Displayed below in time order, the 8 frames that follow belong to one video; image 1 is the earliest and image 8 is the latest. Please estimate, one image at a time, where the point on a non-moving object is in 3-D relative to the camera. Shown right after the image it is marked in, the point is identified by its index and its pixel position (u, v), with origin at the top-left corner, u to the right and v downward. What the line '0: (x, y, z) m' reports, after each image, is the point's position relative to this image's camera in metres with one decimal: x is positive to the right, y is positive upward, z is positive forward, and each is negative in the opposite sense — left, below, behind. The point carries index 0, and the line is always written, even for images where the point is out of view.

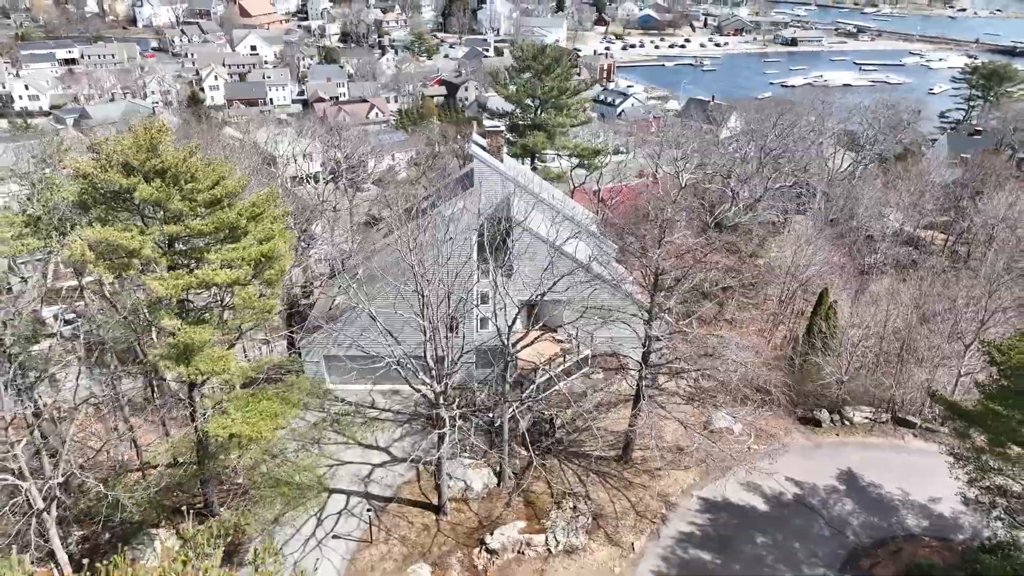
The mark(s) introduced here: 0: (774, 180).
0: (+6.7, +2.7, +17.8) m
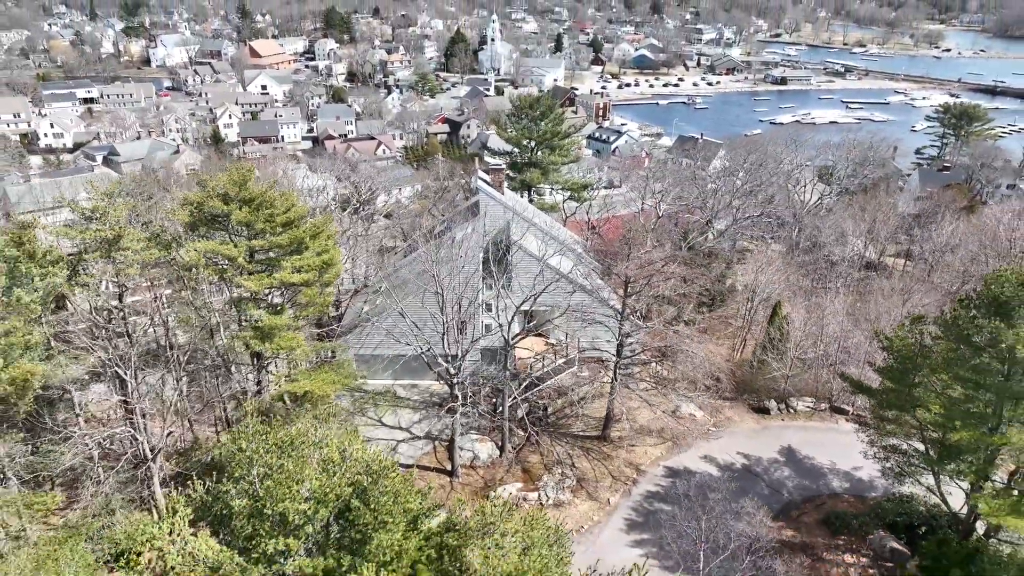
0: (+6.7, +2.2, +19.9) m
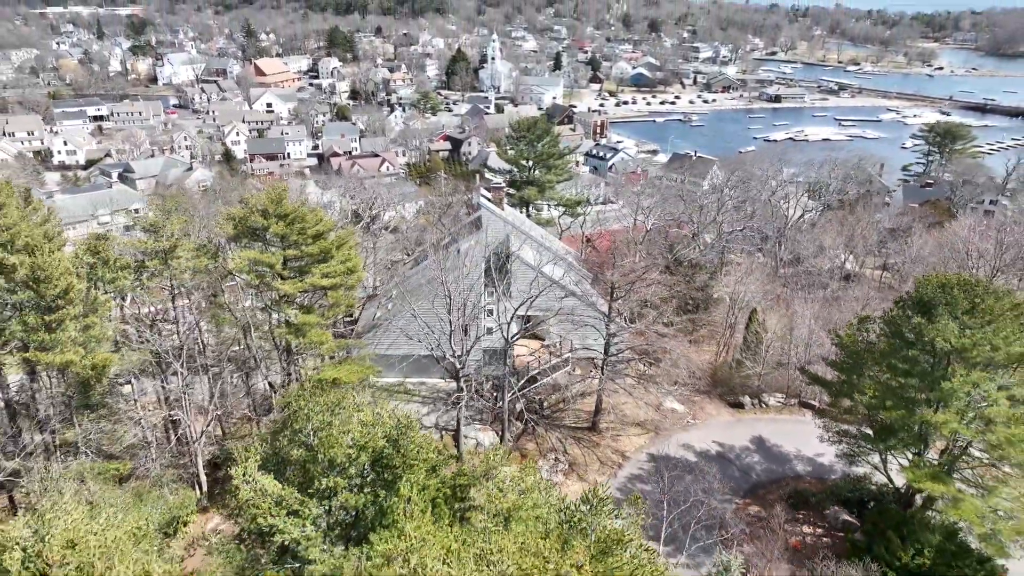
0: (+6.7, +1.9, +21.3) m
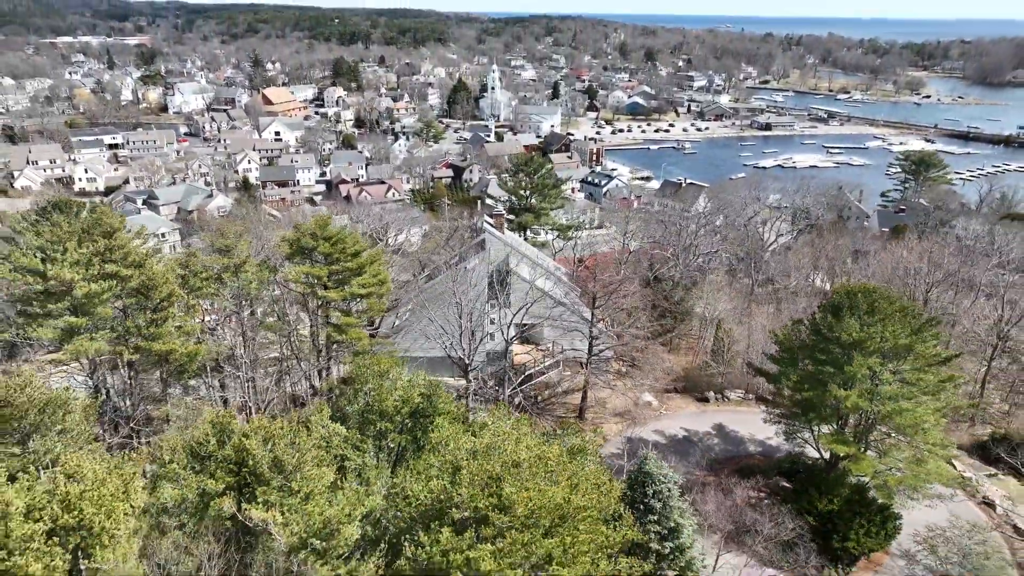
0: (+6.6, +1.3, +23.6) m
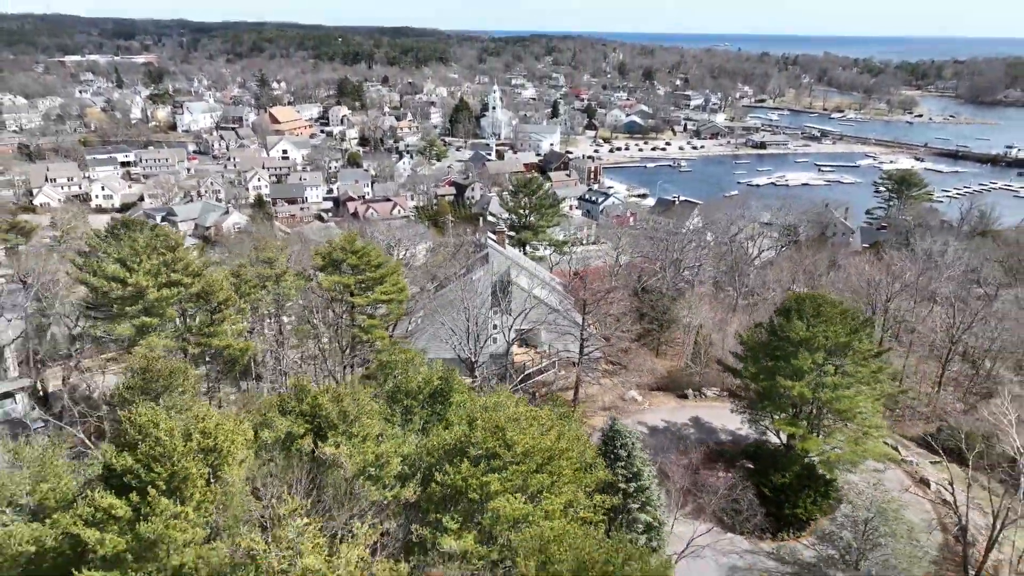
0: (+6.7, +0.9, +25.5) m
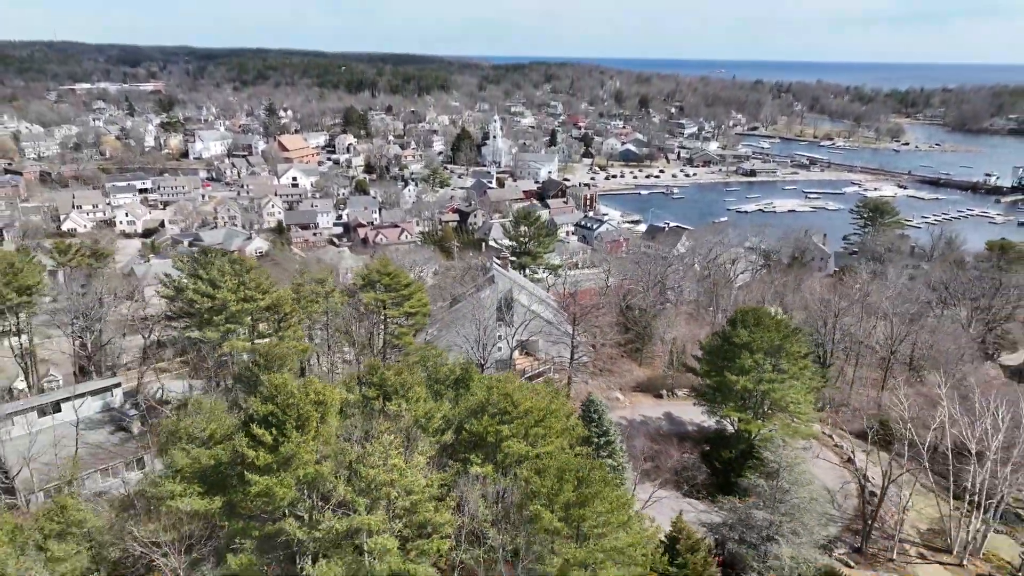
0: (+6.7, +0.2, +28.7) m
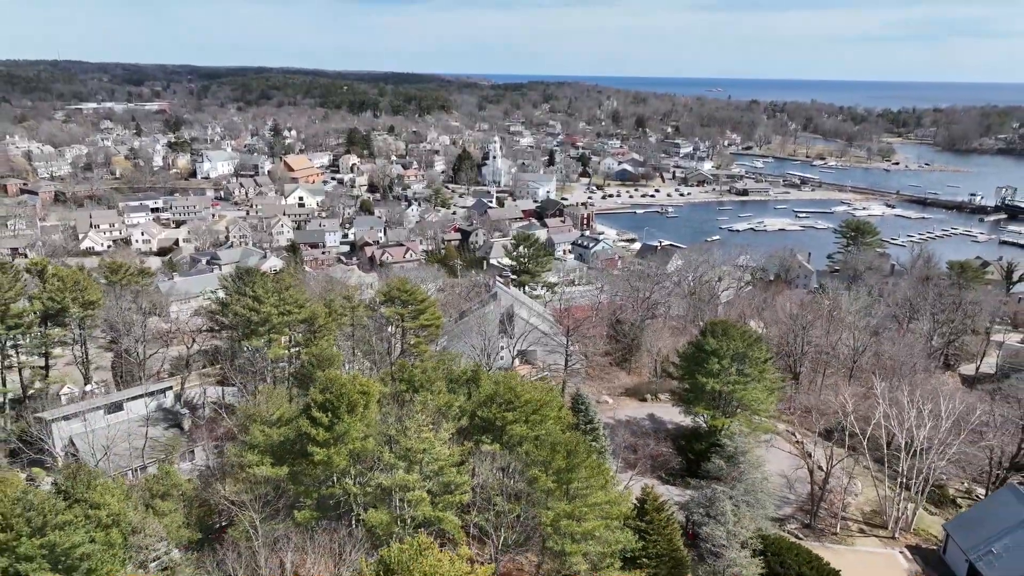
0: (+6.7, -0.5, +31.3) m
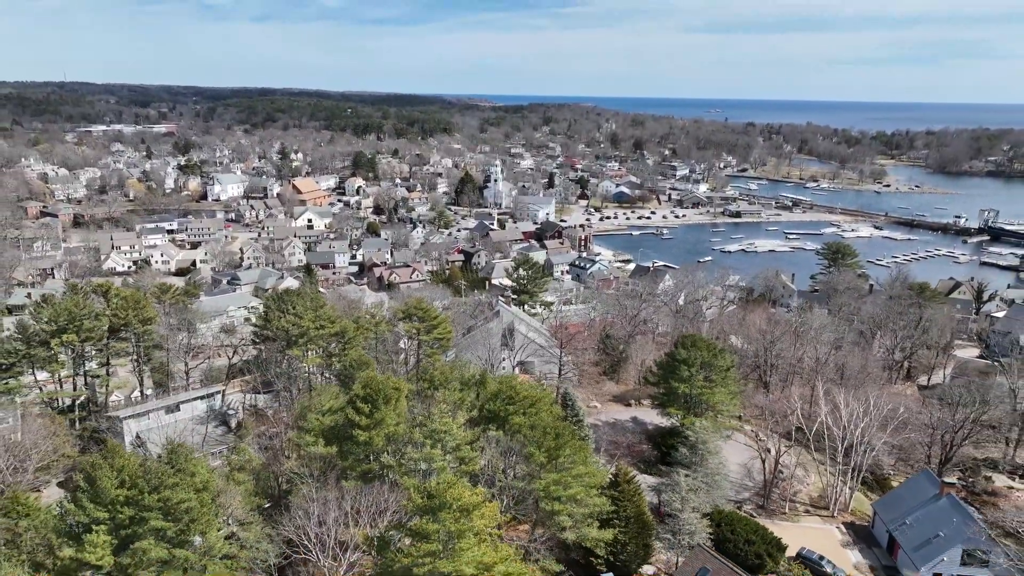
0: (+6.8, -1.5, +34.4) m
